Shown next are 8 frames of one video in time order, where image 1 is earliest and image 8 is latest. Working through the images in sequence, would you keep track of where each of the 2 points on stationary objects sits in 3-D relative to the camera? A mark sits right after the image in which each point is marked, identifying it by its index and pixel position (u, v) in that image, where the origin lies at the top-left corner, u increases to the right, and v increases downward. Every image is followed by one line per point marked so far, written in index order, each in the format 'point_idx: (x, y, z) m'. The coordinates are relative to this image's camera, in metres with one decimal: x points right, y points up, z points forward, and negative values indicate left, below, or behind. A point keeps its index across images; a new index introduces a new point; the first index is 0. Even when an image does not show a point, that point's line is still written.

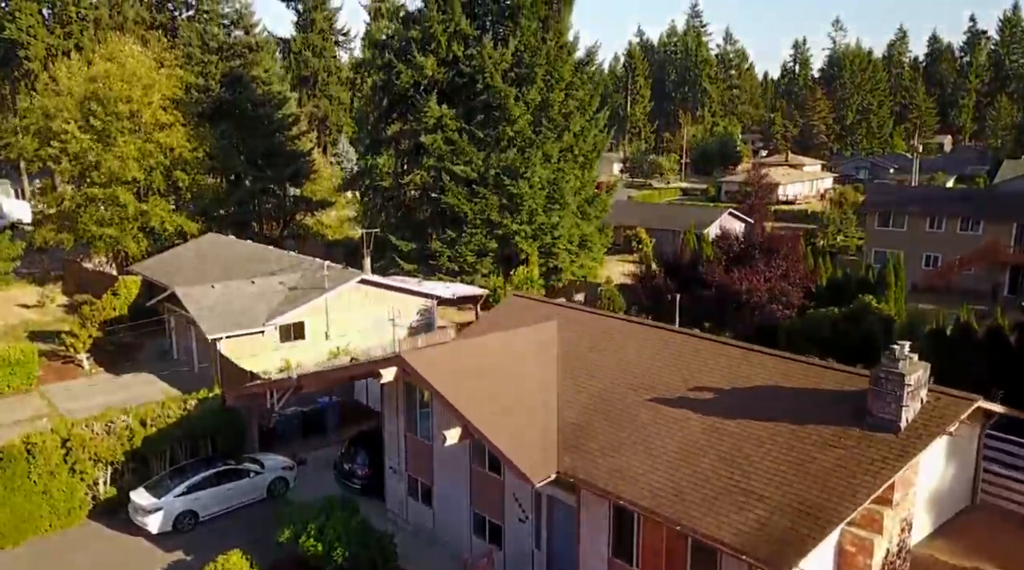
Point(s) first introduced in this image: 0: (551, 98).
0: (+0.9, +4.0, +19.8) m
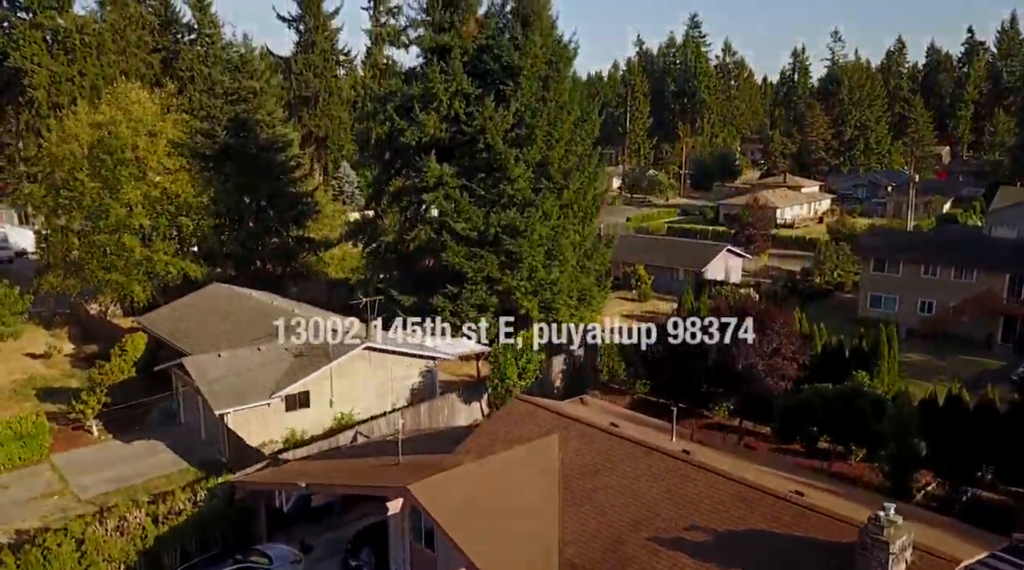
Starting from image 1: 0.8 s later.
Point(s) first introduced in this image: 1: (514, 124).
0: (+0.9, +2.8, +20.1) m
1: (+0.1, +3.5, +20.1) m
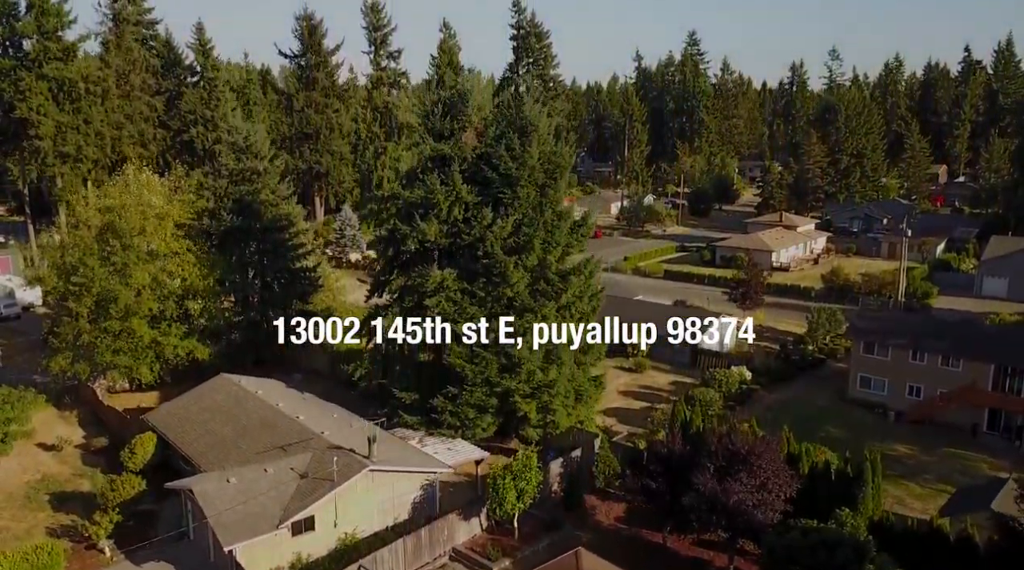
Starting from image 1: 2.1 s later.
0: (+0.8, +0.5, +20.7) m
1: (0.0, +1.2, +20.7) m
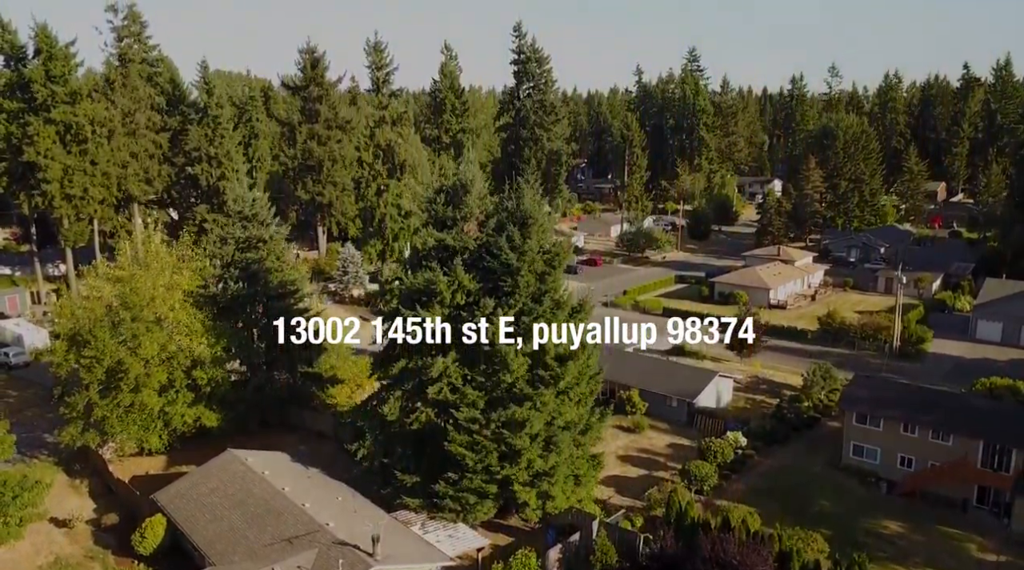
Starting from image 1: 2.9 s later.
0: (+0.8, -1.5, +21.3) m
1: (0.0, -0.8, +21.3) m
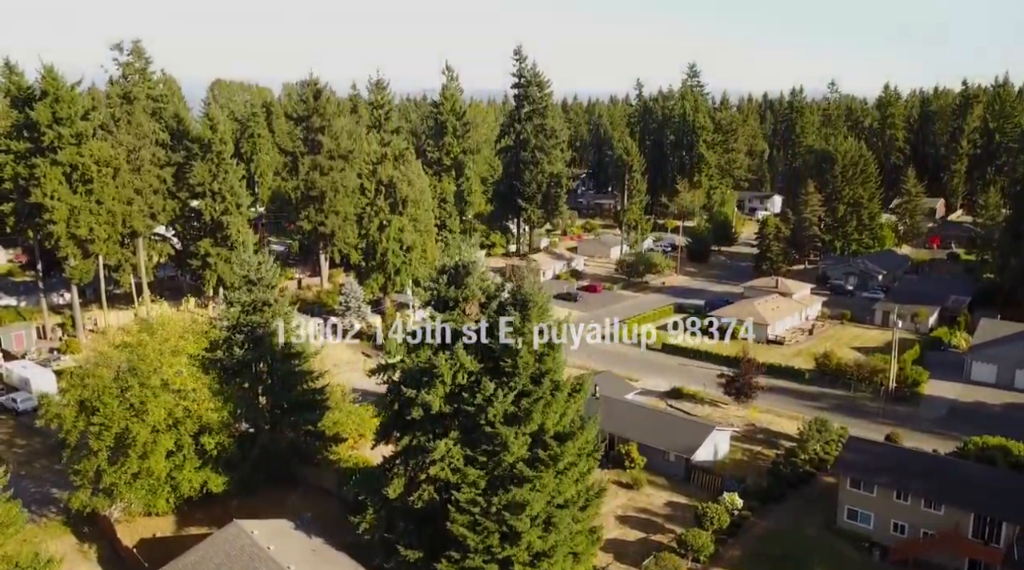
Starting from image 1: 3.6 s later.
0: (+0.8, -3.4, +21.8) m
1: (0.0, -2.8, +21.8) m
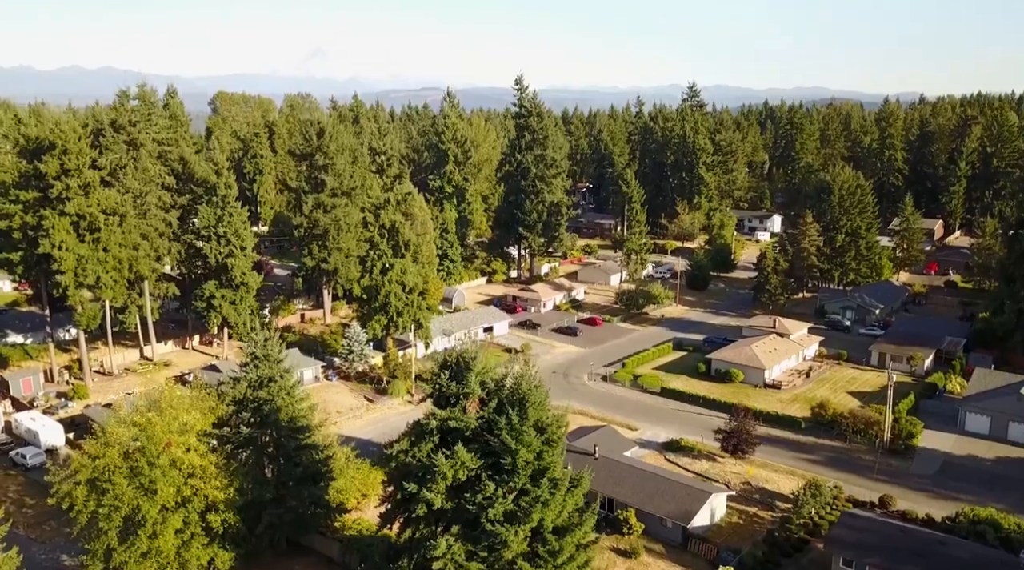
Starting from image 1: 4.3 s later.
0: (+0.8, -5.9, +22.5) m
1: (0.0, -5.2, +22.5) m
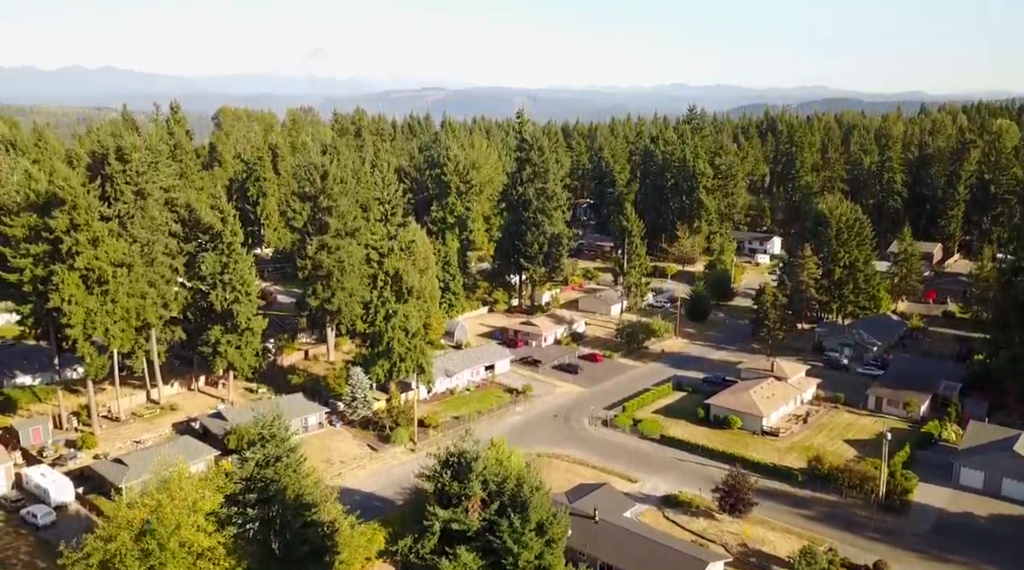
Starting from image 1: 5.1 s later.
0: (+0.9, -8.6, +23.2) m
1: (+0.1, -7.9, +23.2) m
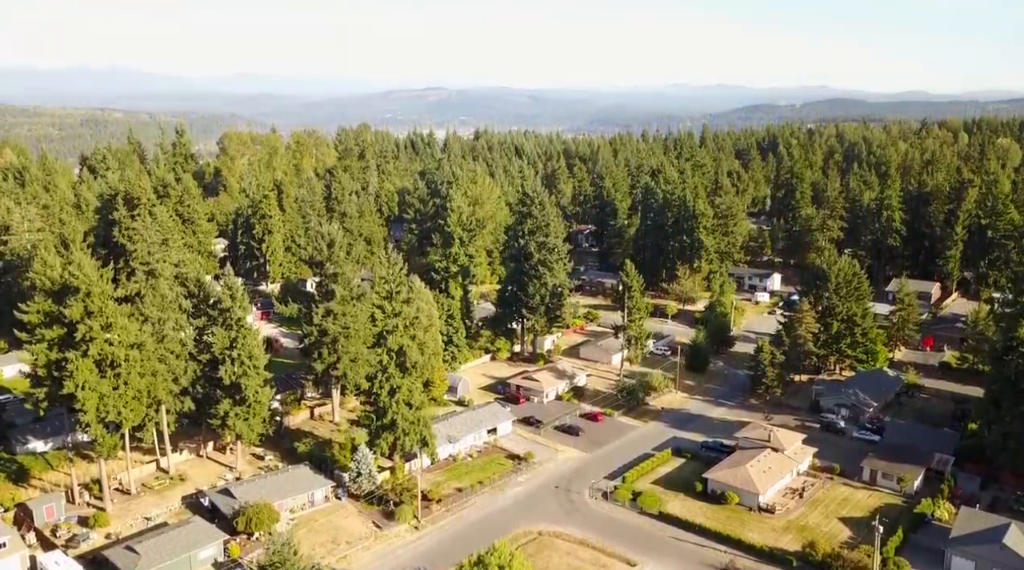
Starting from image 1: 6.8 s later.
0: (+0.9, -13.1, +24.4) m
1: (+0.1, -12.4, +24.4) m
